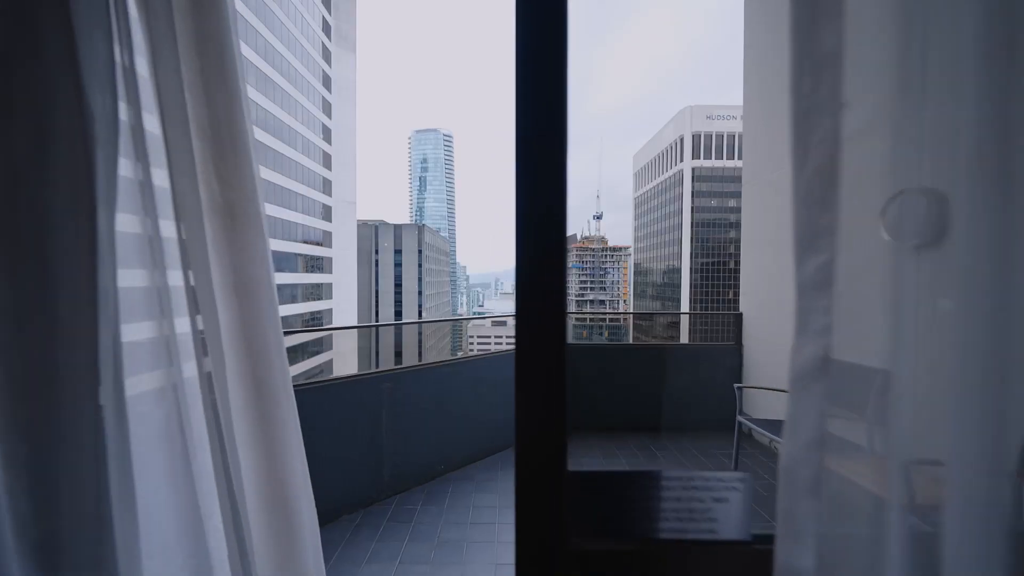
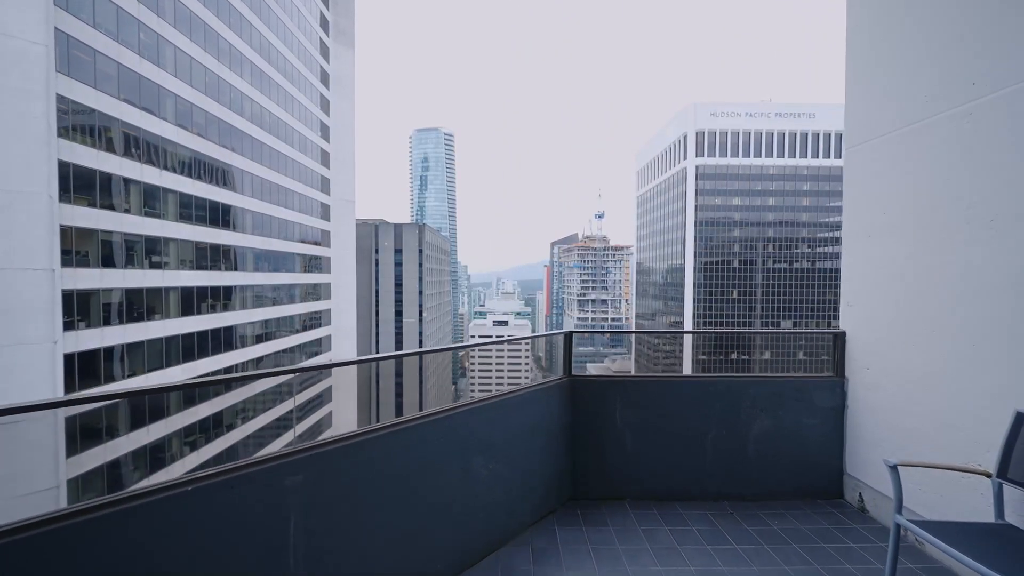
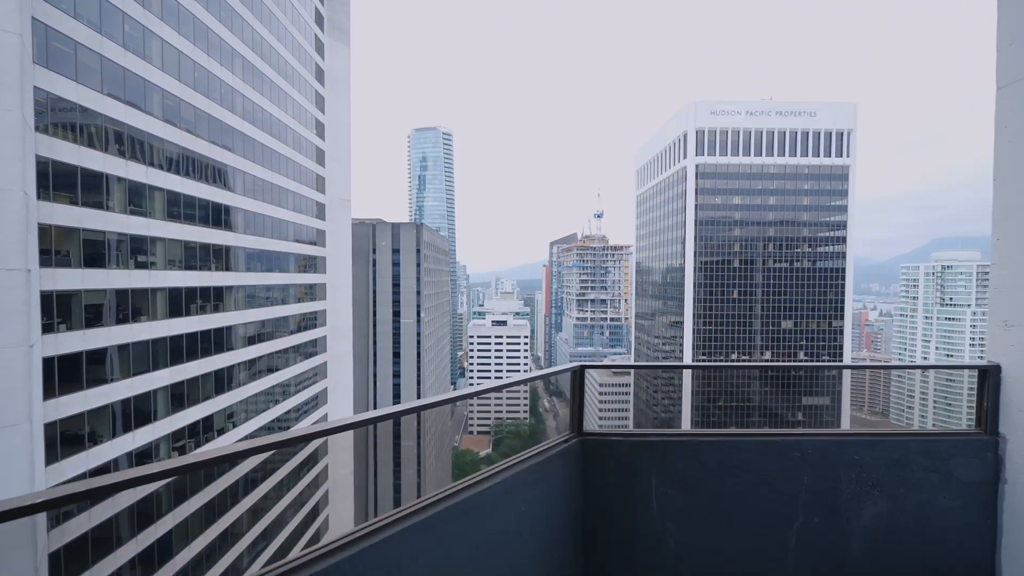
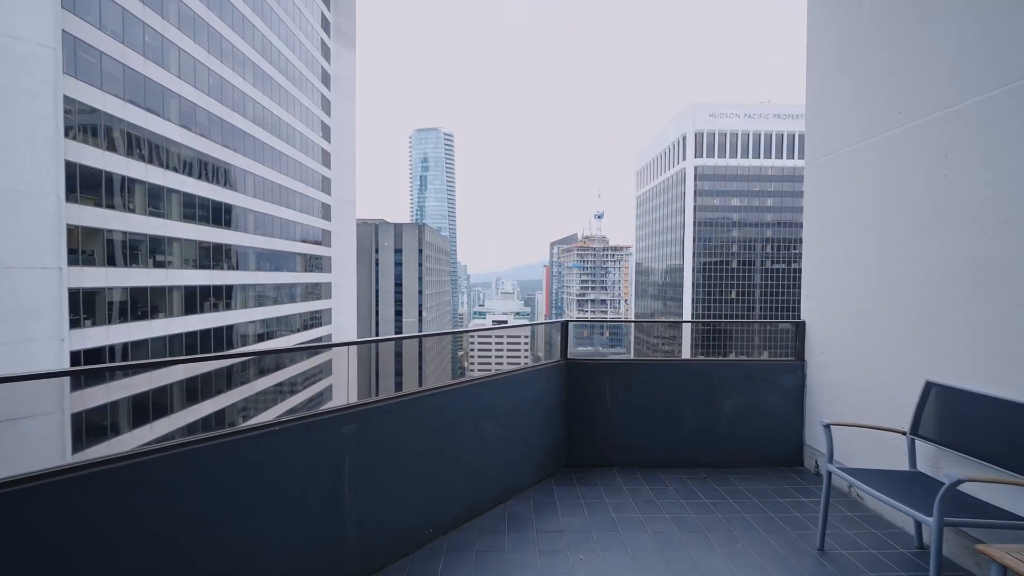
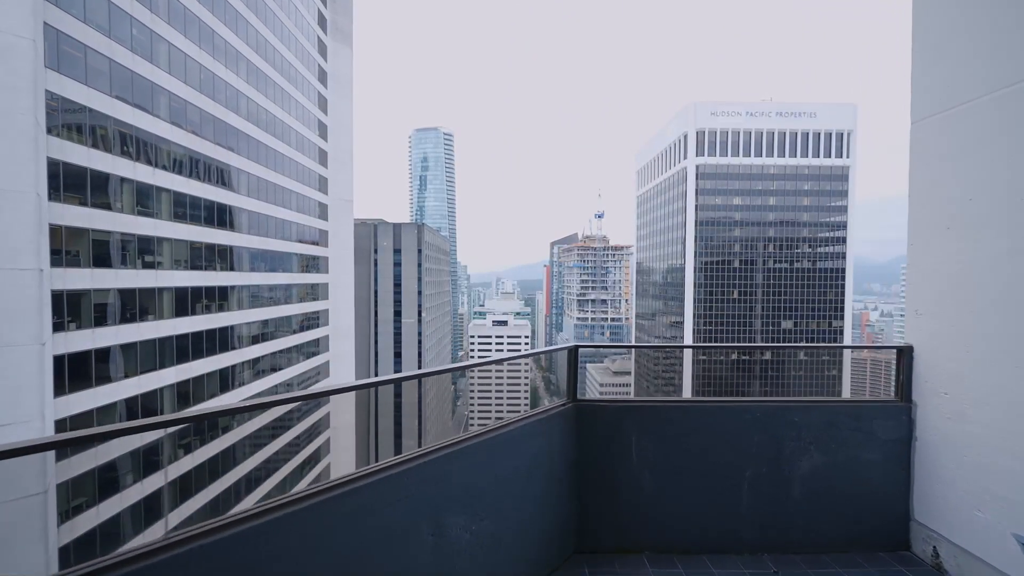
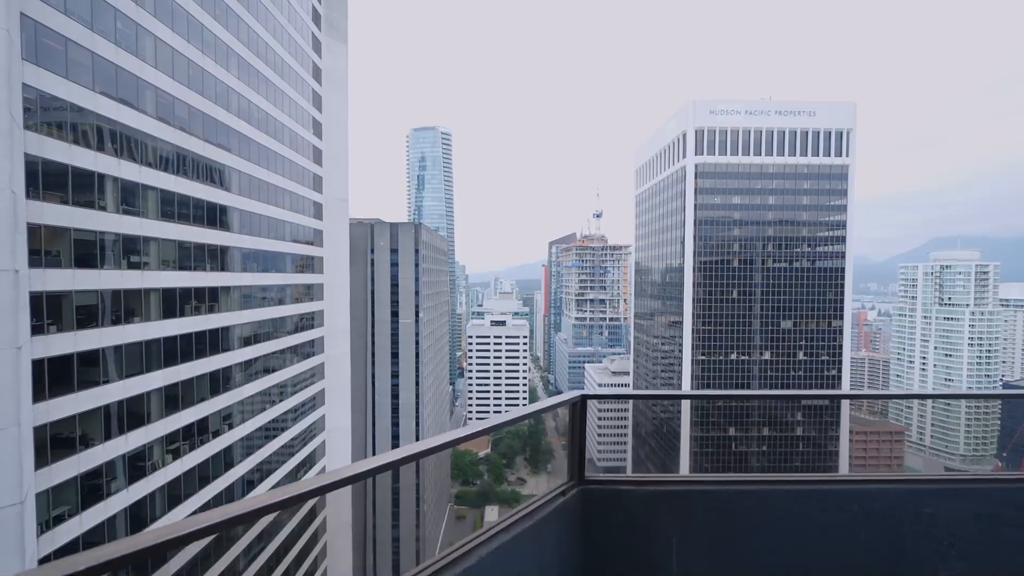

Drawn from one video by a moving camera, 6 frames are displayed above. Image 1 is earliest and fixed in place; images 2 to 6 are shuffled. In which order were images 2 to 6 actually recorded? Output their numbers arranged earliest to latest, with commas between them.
4, 2, 5, 3, 6
